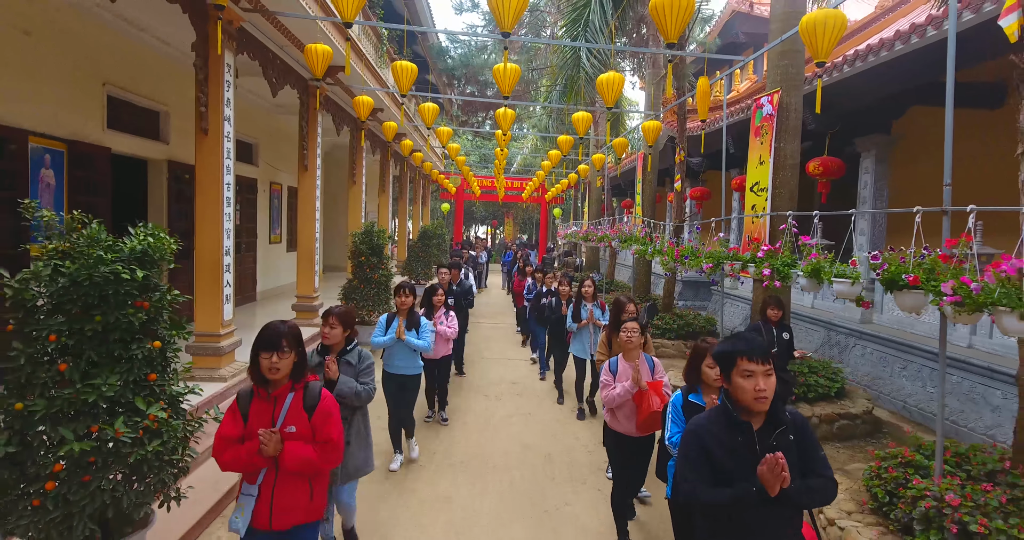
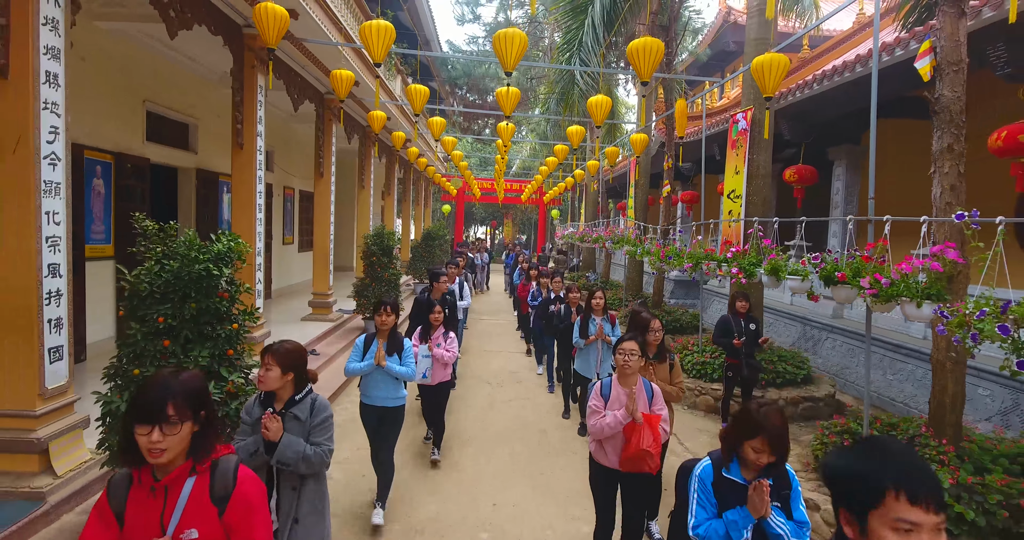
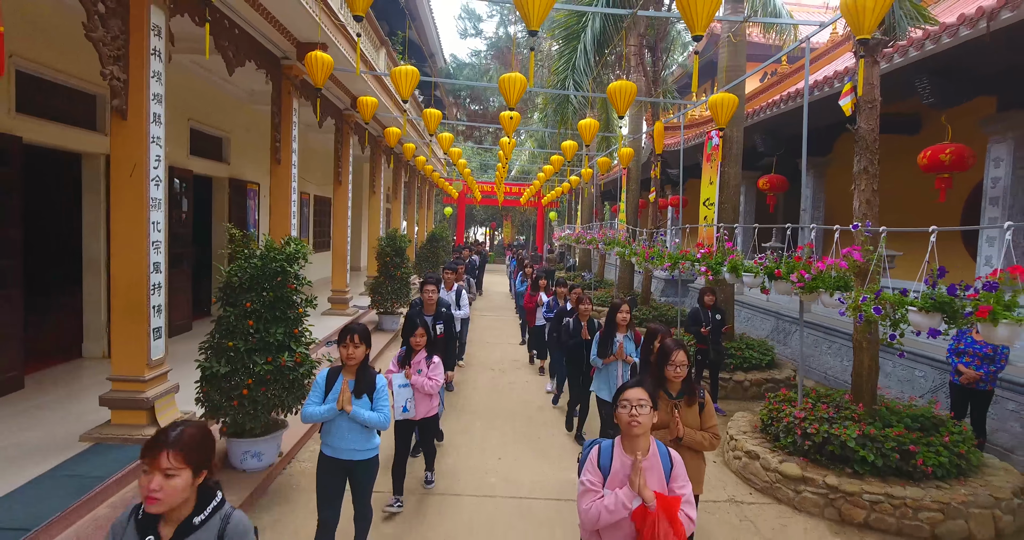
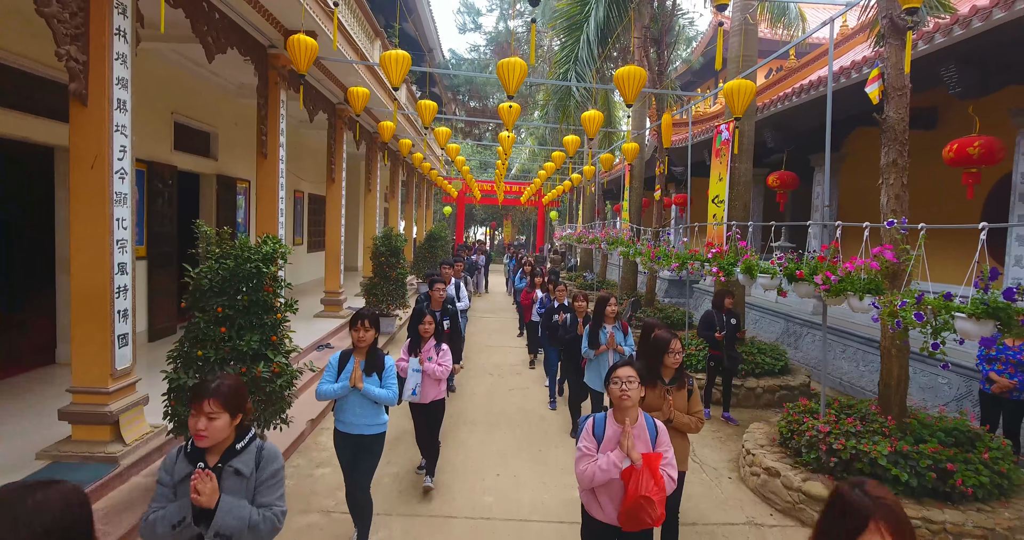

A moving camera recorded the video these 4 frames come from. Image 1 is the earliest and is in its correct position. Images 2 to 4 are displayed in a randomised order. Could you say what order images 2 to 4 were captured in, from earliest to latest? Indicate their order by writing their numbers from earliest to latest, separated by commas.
2, 4, 3
